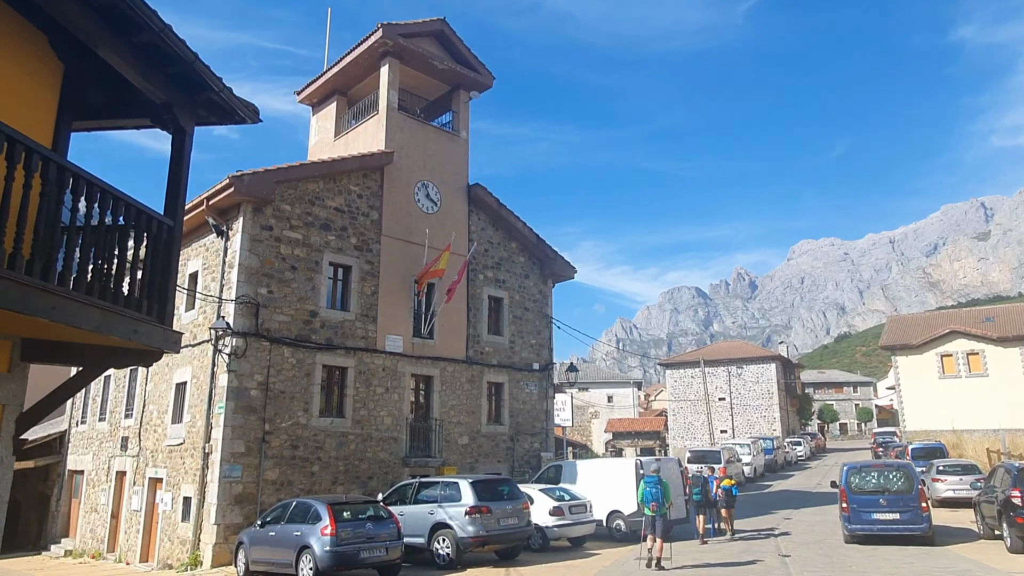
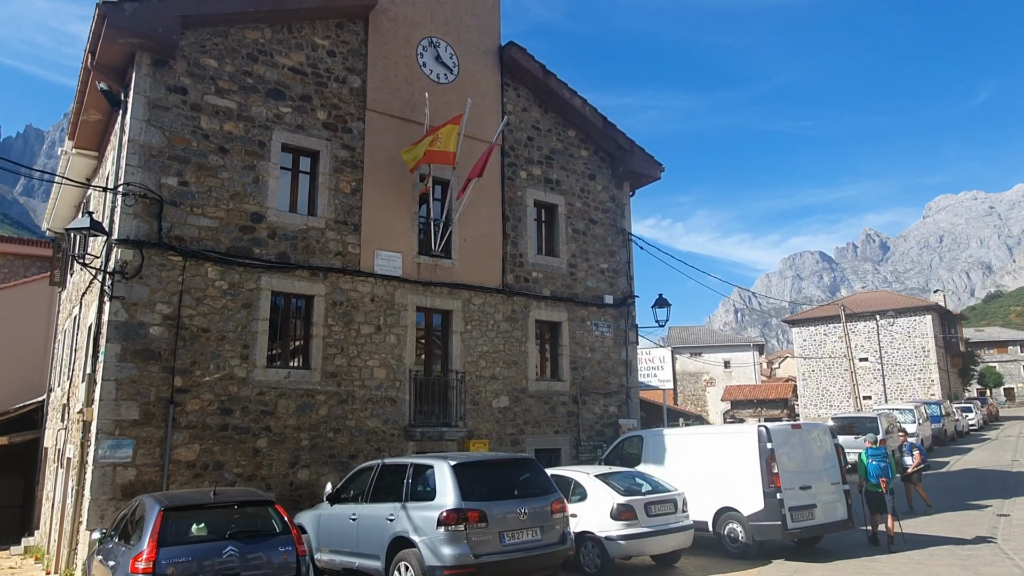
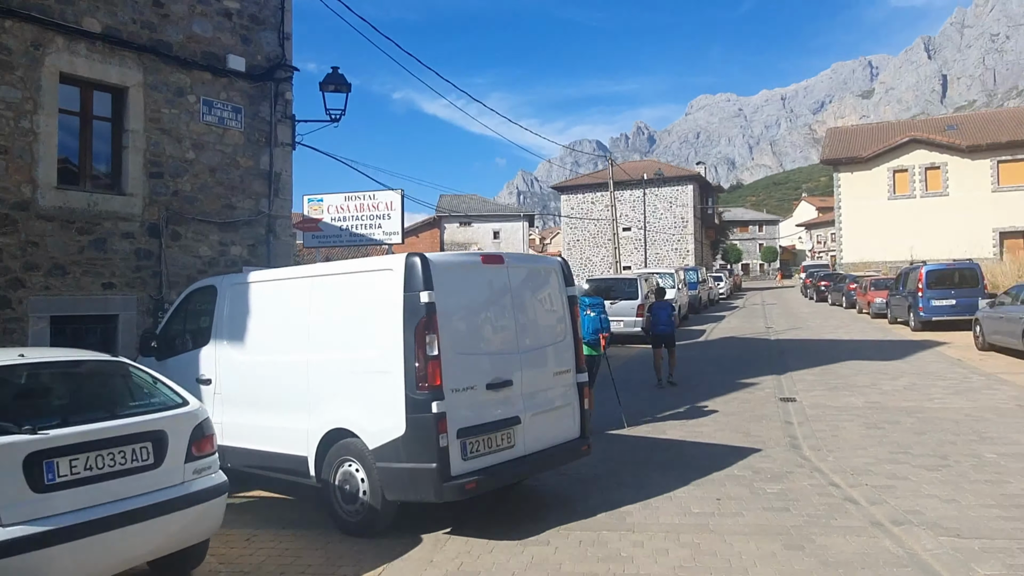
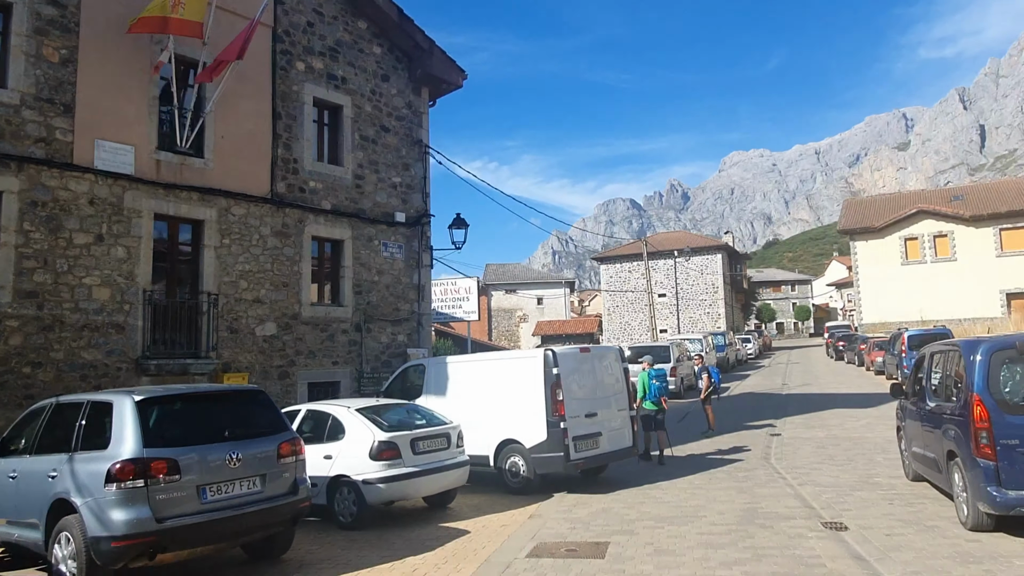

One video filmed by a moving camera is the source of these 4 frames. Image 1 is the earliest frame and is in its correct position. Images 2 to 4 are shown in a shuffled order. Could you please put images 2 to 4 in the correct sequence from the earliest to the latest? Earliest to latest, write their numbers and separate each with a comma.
2, 4, 3
